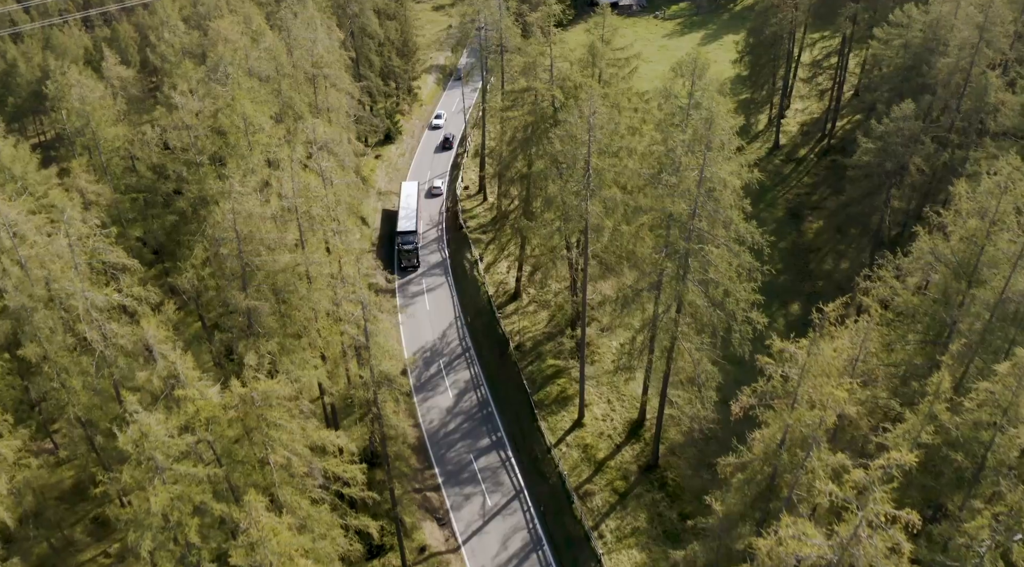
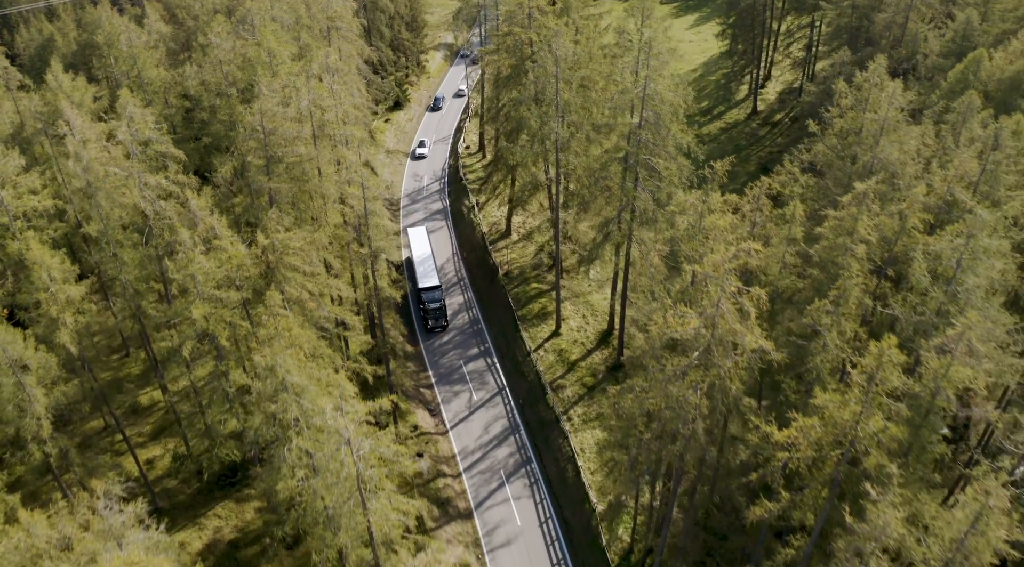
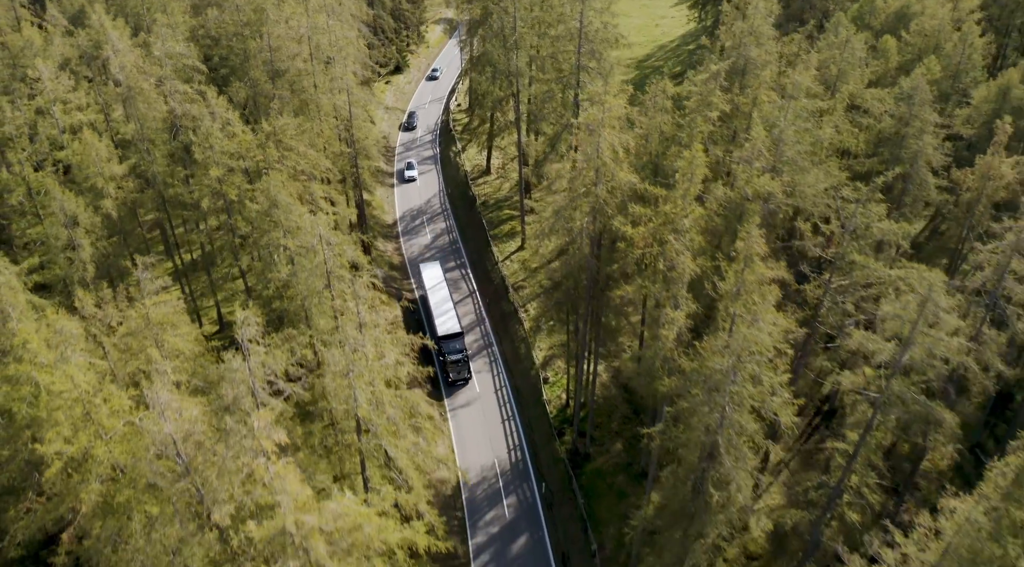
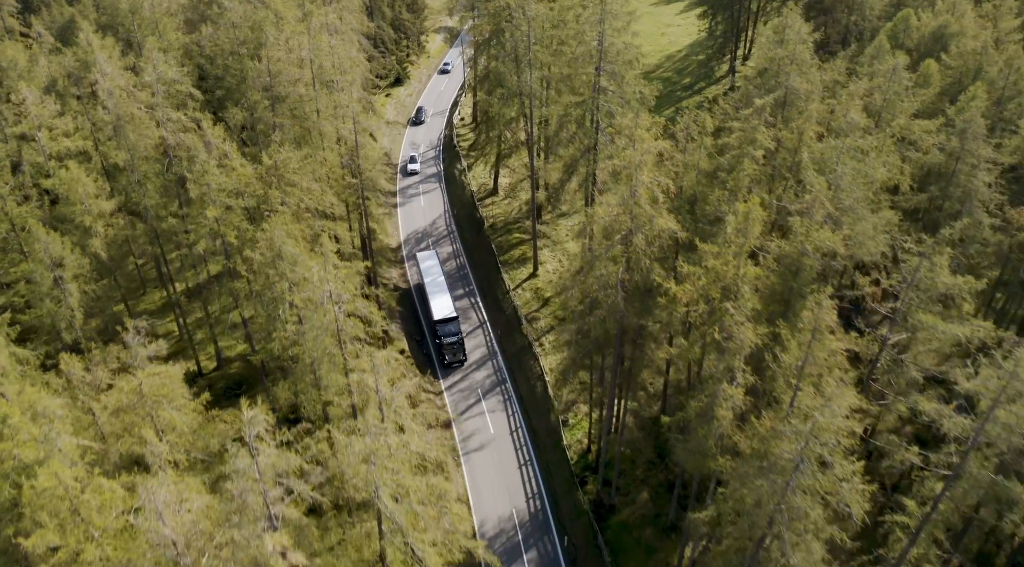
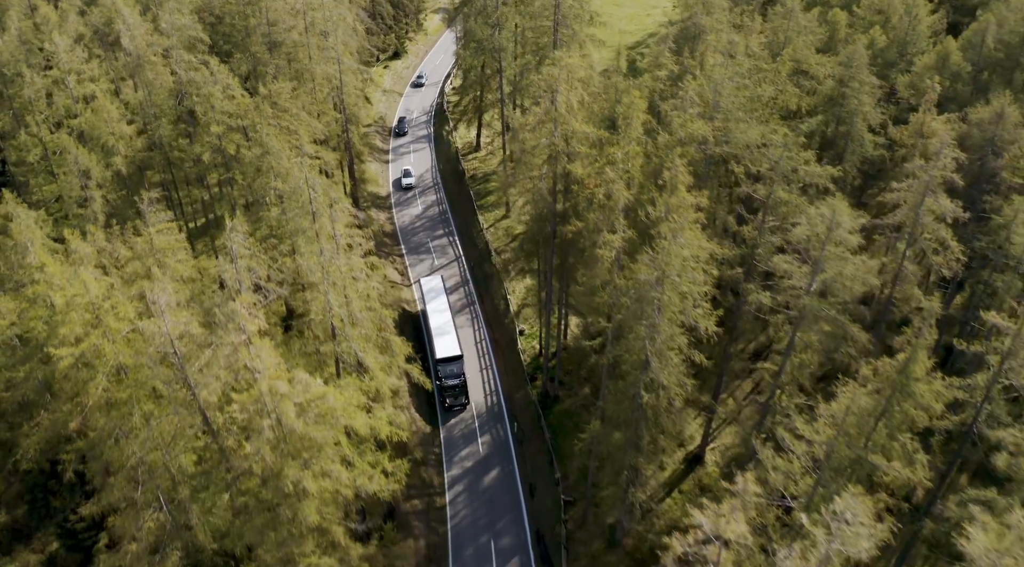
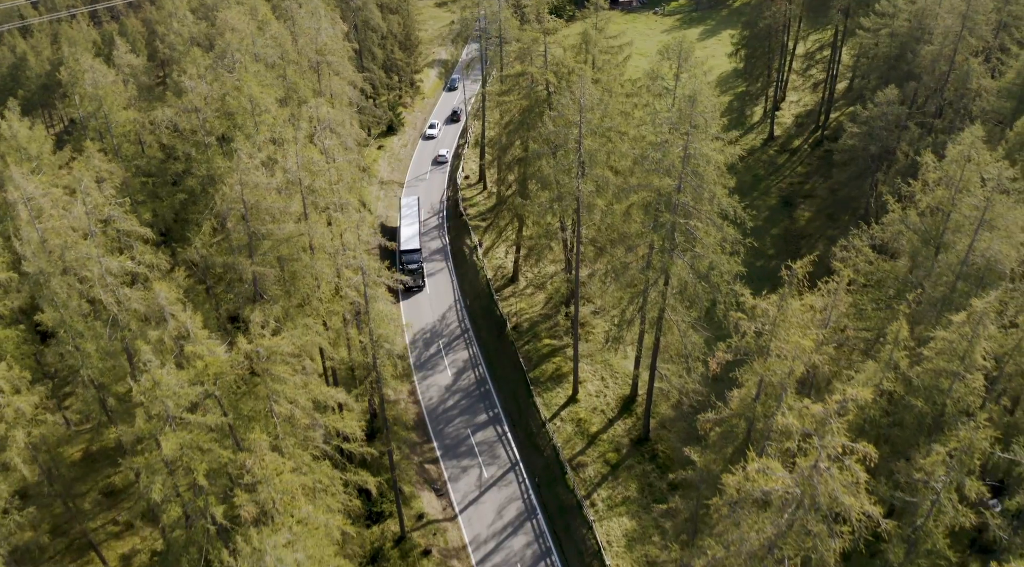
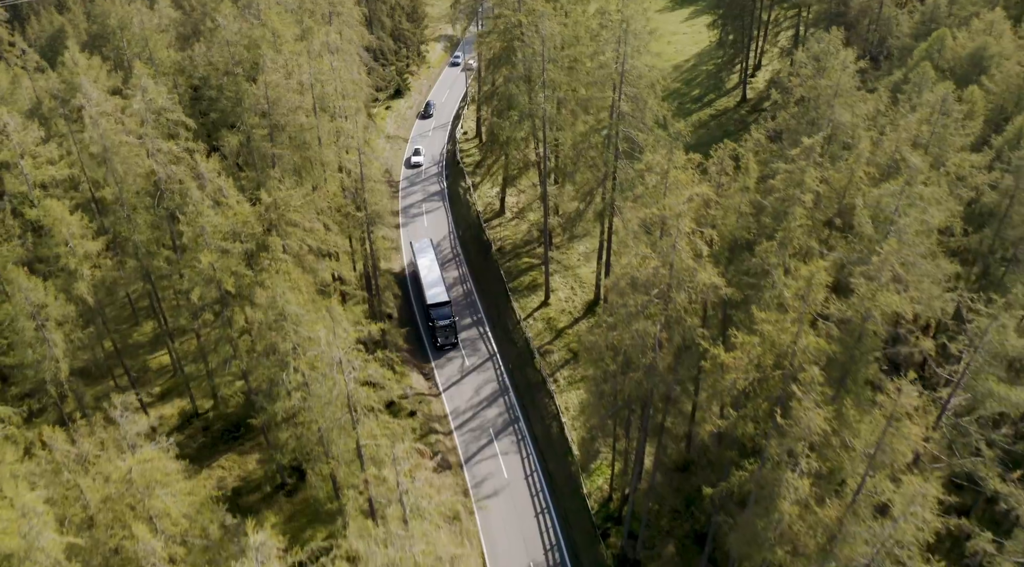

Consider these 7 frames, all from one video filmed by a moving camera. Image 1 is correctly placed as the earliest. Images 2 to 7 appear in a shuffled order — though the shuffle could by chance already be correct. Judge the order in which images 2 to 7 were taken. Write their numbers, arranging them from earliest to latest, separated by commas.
6, 2, 7, 4, 3, 5
